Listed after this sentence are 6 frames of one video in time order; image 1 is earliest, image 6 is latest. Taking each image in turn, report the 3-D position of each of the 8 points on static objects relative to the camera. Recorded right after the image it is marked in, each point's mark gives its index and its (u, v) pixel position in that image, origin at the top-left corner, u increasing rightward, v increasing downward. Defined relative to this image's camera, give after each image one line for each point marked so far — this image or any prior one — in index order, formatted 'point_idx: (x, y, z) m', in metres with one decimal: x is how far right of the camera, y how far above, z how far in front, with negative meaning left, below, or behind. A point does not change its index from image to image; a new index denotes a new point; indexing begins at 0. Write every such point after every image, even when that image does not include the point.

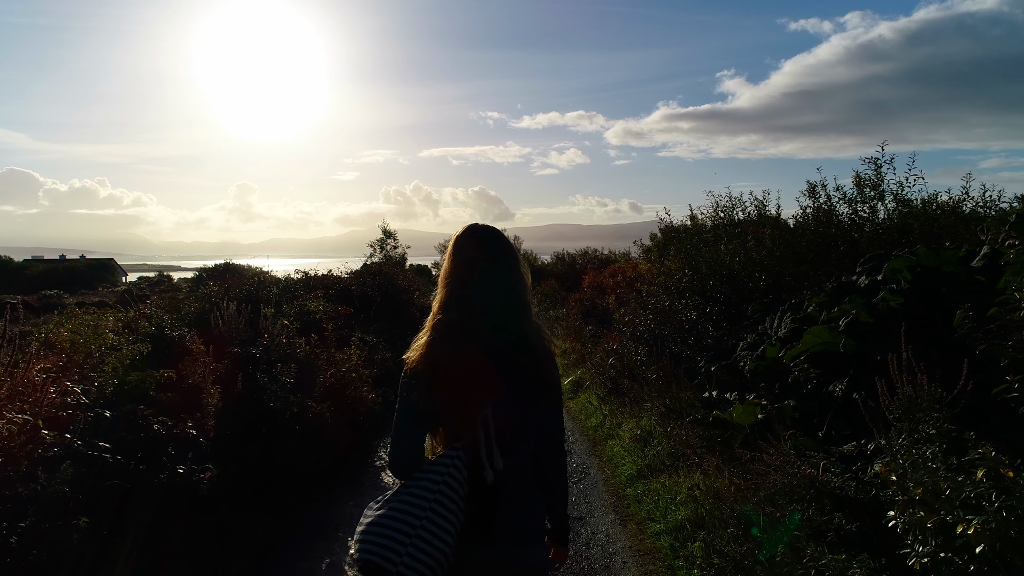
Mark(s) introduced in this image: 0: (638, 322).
0: (+1.8, -0.5, +10.2) m
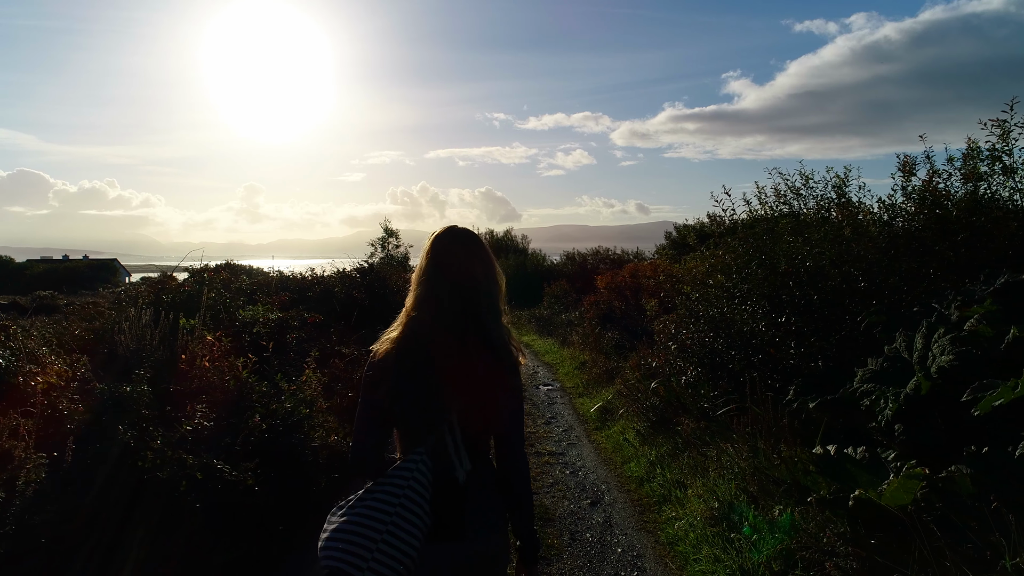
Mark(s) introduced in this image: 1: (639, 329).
0: (+1.9, -0.5, +7.9) m
1: (+2.4, -0.8, +13.5) m
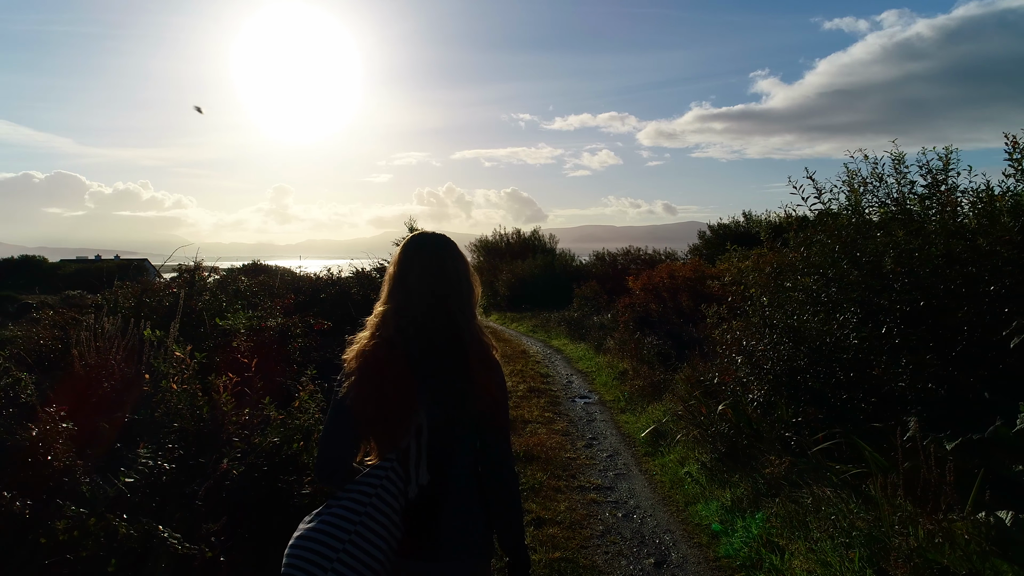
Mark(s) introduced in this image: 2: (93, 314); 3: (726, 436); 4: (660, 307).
0: (+2.3, -0.5, +6.7) m
1: (+2.9, -0.8, +12.2) m
2: (-3.5, -0.2, +6.0) m
3: (+1.9, -1.3, +6.2) m
4: (+3.6, -0.5, +17.4) m
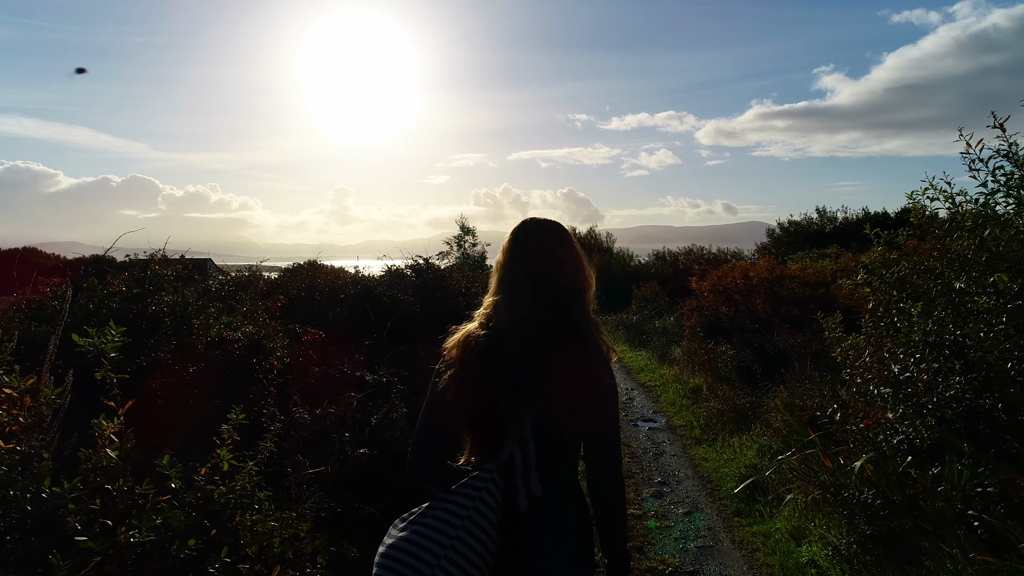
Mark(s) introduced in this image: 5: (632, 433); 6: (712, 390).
0: (+2.6, -0.5, +4.7) m
1: (+3.7, -0.8, +10.2) m
2: (-3.2, -0.2, +4.5) m
3: (+2.1, -1.3, +4.2) m
4: (+4.7, -0.5, +15.3) m
5: (+1.4, -1.7, +8.6) m
6: (+2.6, -1.3, +9.4) m
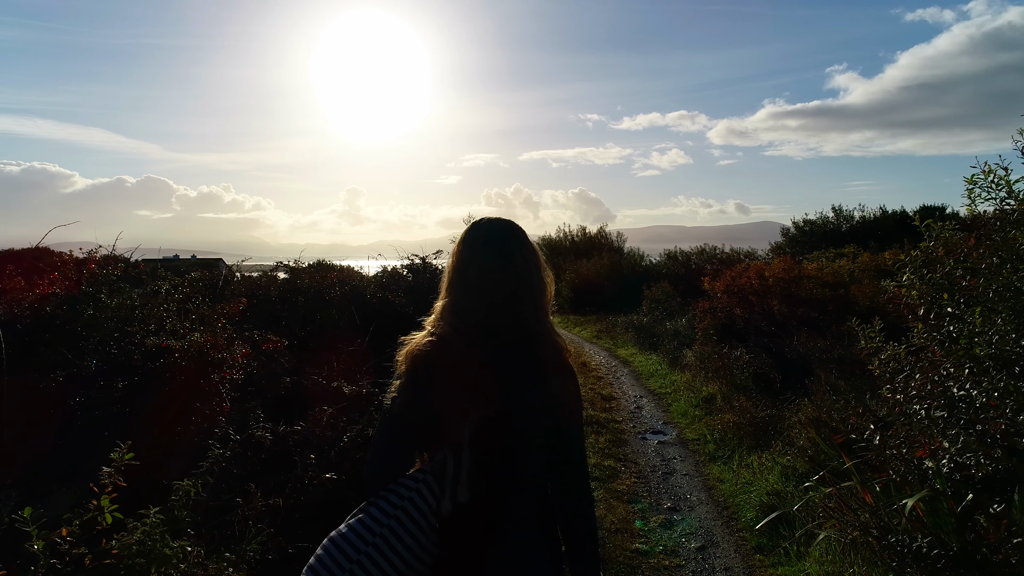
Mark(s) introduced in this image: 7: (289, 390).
0: (+2.5, -0.5, +3.9) m
1: (+3.6, -0.8, +9.4) m
2: (-3.3, -0.2, +3.8) m
3: (+2.0, -1.3, +3.5) m
4: (+4.8, -0.5, +14.5) m
5: (+1.4, -1.7, +7.8) m
6: (+2.6, -1.3, +8.7) m
7: (-1.8, -0.8, +5.8) m
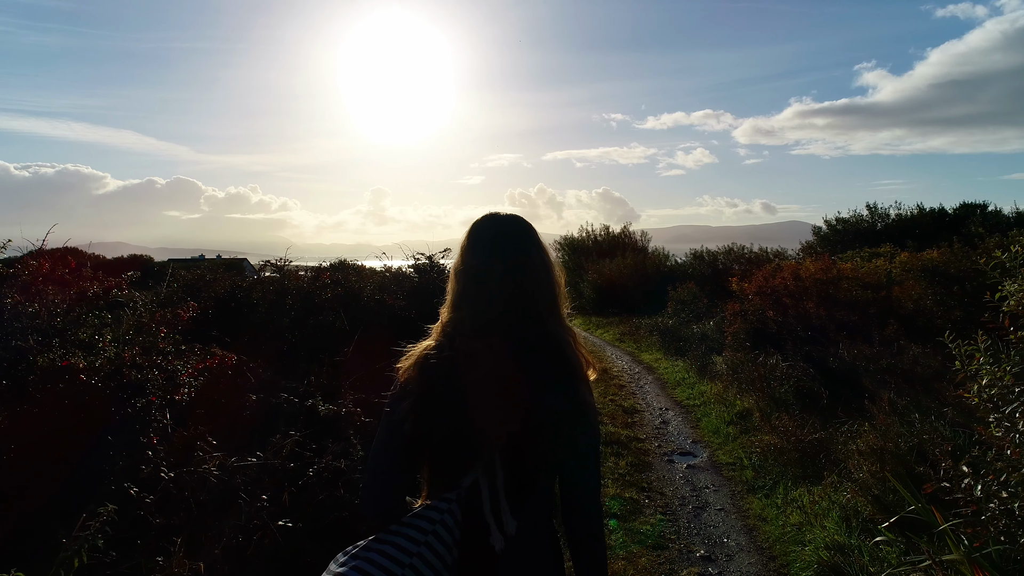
0: (+2.4, -0.6, +2.9) m
1: (+3.8, -0.9, +8.3) m
2: (-3.4, -0.2, +3.0) m
3: (+1.9, -1.4, +2.5) m
4: (+5.1, -0.6, +13.4) m
5: (+1.5, -1.8, +6.8) m
6: (+2.7, -1.4, +7.7) m
7: (-1.8, -0.8, +4.9) m
